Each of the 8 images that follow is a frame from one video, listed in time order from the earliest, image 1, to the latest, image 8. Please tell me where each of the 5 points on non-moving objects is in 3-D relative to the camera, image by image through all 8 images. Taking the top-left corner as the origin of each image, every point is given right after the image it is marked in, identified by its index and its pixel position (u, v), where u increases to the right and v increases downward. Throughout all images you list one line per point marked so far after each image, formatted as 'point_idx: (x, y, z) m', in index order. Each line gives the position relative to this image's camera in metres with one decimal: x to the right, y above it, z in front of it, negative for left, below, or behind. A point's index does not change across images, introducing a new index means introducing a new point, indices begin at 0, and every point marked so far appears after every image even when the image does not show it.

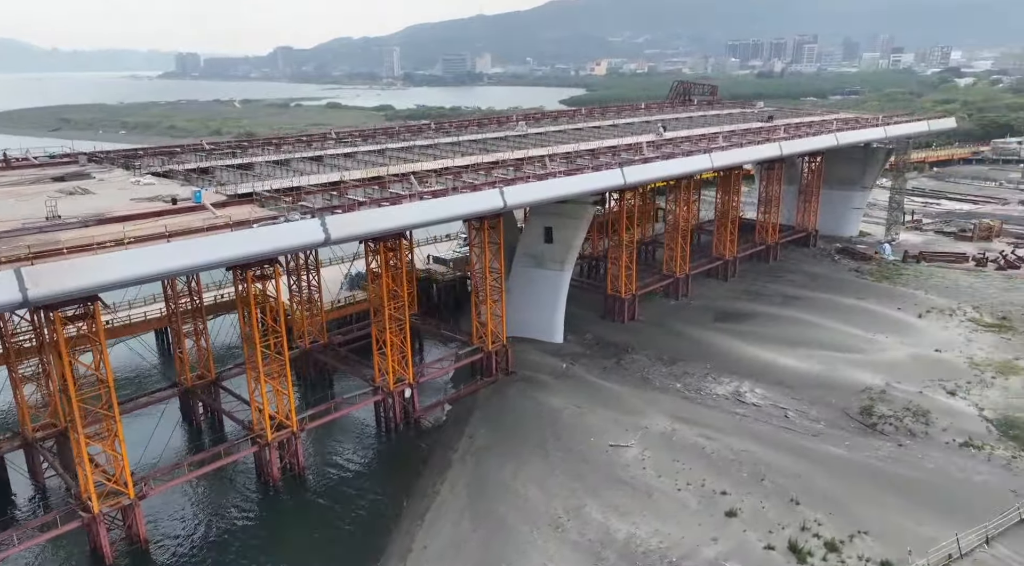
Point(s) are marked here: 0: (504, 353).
0: (-0.2, -1.7, +19.5) m
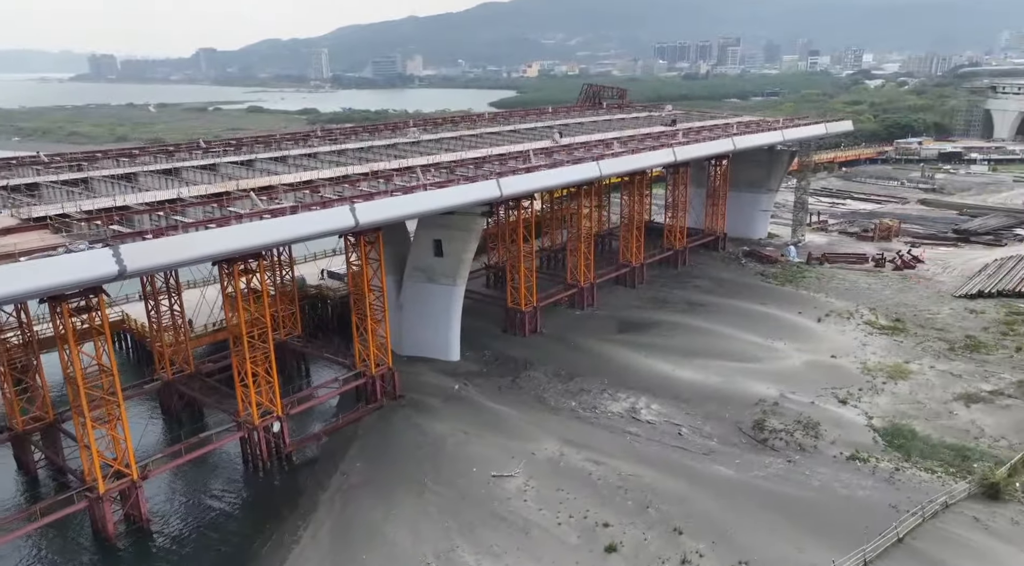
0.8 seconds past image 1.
0: (-2.8, -2.1, +18.4) m
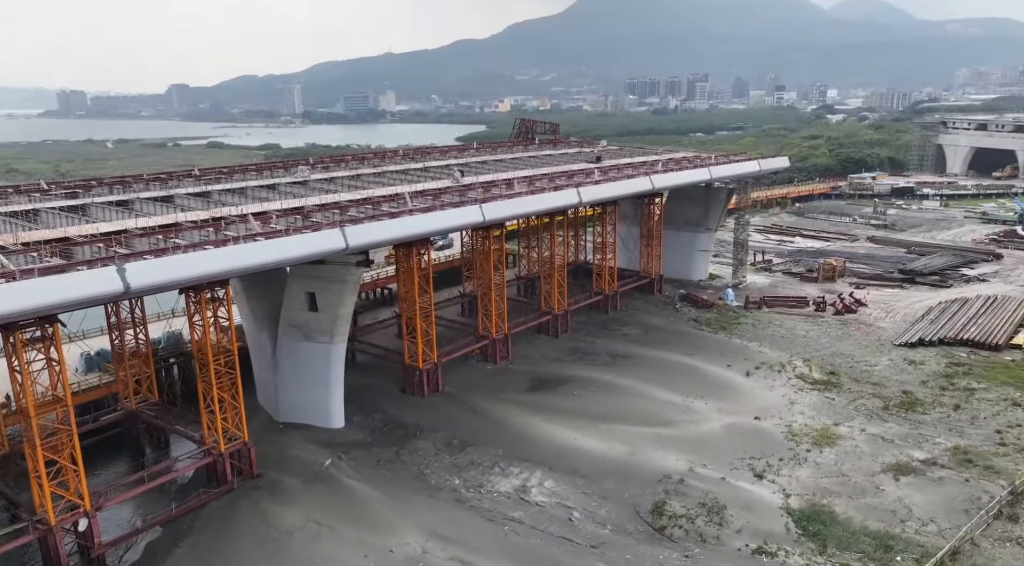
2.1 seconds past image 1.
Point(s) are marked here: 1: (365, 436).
0: (-5.4, -3.4, +16.0) m
1: (-3.3, -3.4, +18.0) m
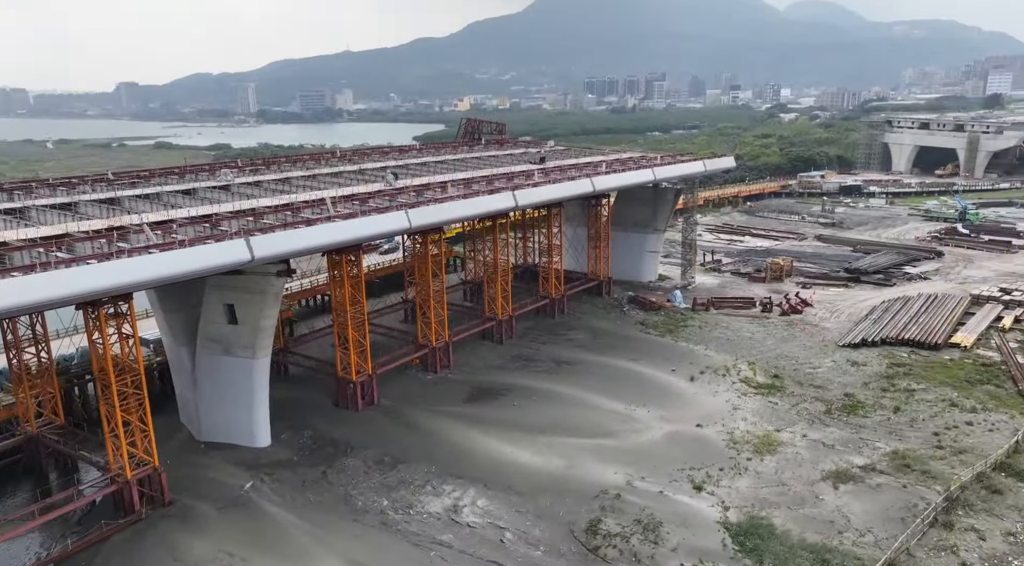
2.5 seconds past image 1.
0: (-6.7, -3.7, +15.1) m
1: (-4.7, -3.7, +17.2) m
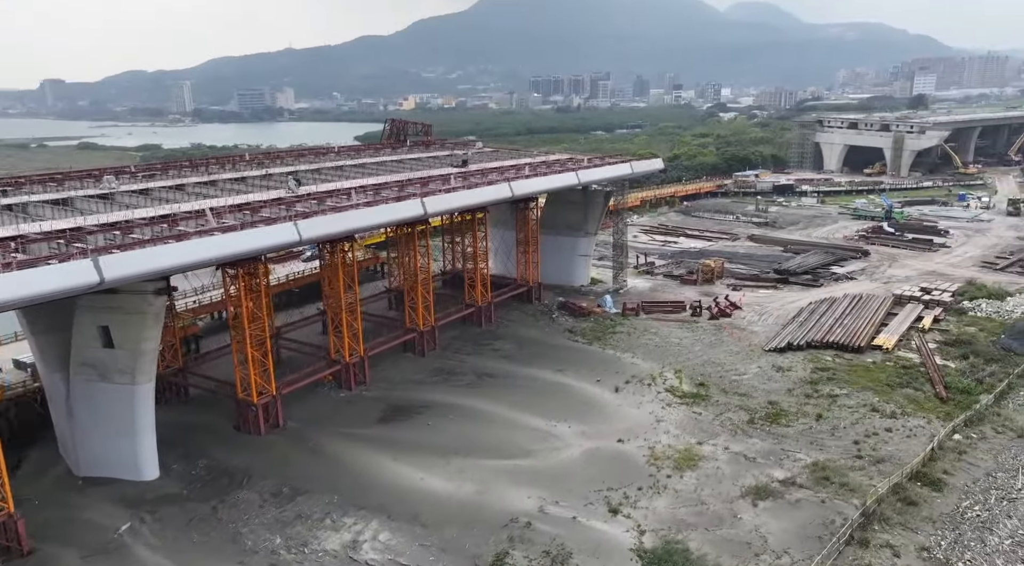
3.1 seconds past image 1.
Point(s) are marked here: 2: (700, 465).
0: (-8.4, -4.1, +13.7) m
1: (-6.6, -4.1, +15.9) m
2: (+4.3, -4.1, +18.2) m
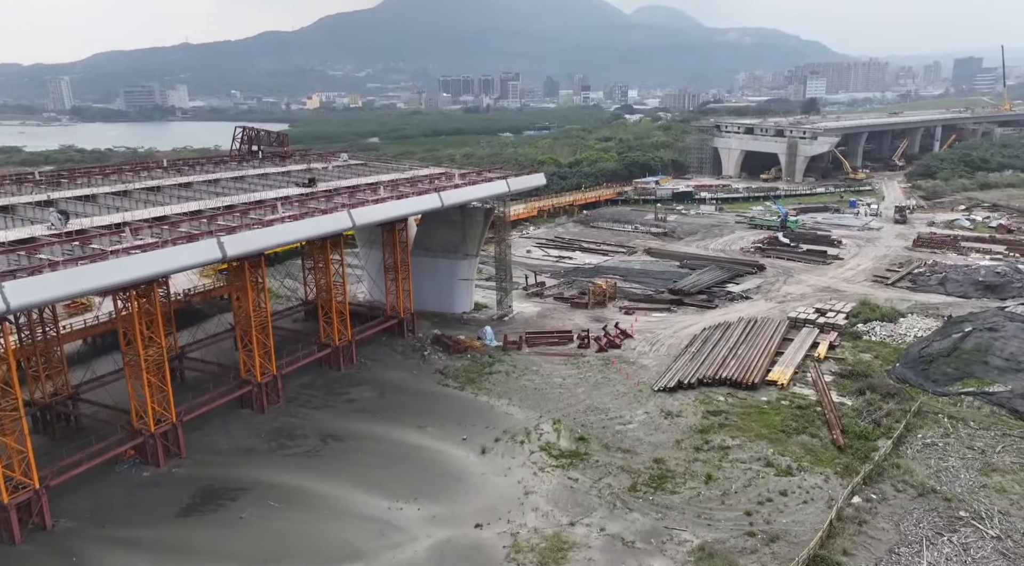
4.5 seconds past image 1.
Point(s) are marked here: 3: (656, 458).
0: (-11.0, -5.4, +9.4) m
1: (-9.4, -5.3, +11.8) m
2: (+1.1, -5.2, +15.2) m
3: (+3.6, -4.4, +20.0) m
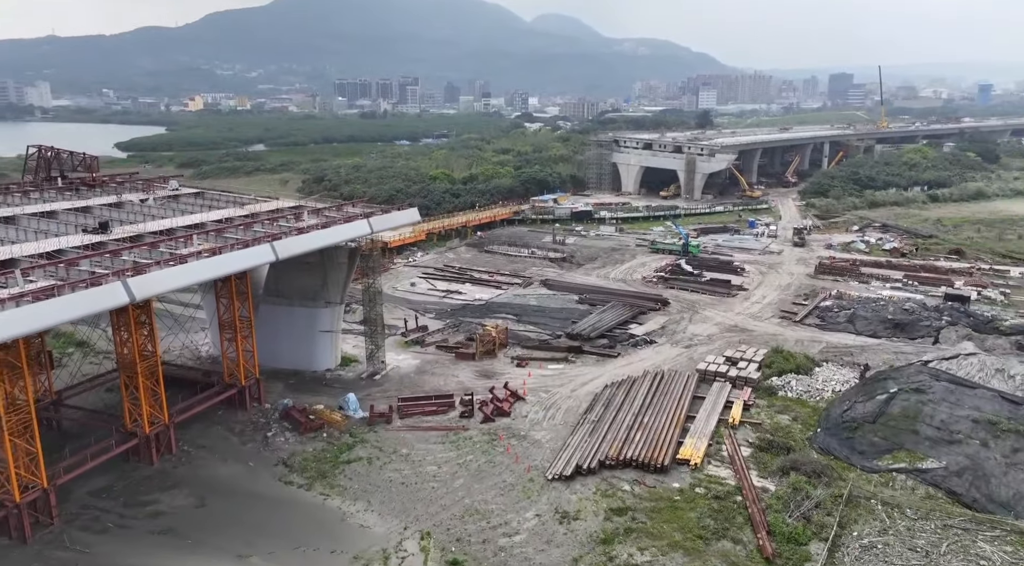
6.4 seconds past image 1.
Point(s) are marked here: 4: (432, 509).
0: (-12.4, -7.0, +3.4) m
1: (-11.2, -7.0, +6.0) m
2: (-1.2, -6.8, +10.7) m
3: (+0.7, -6.0, +15.8) m
4: (-1.8, -5.2, +18.7) m
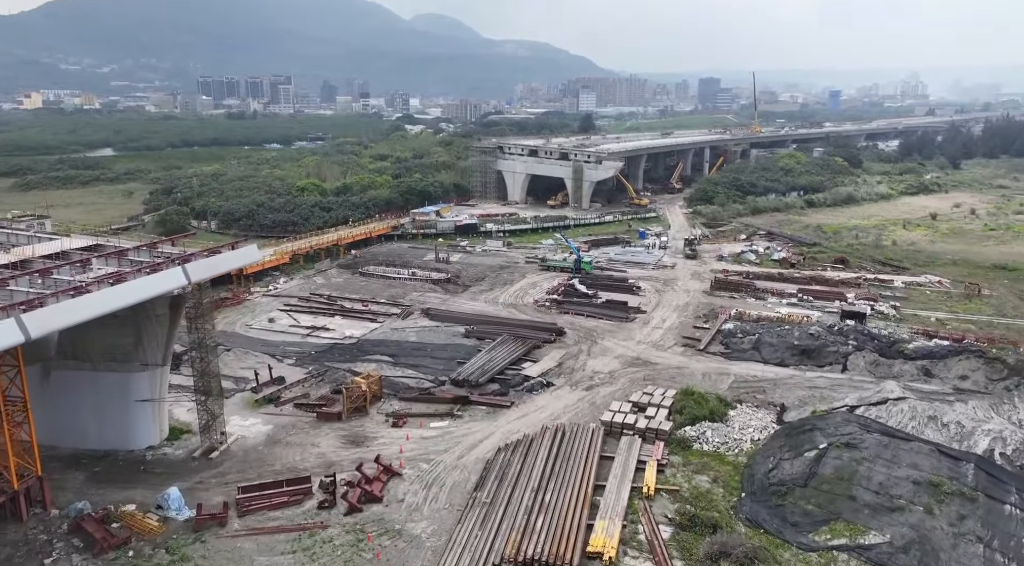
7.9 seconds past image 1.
0: (-12.5, -8.4, -2.8) m
1: (-11.6, -8.4, 0.0) m
2: (-2.4, -8.1, +6.0) m
3: (-1.2, -7.3, +11.3) m
4: (-4.1, -6.6, +13.9) m
